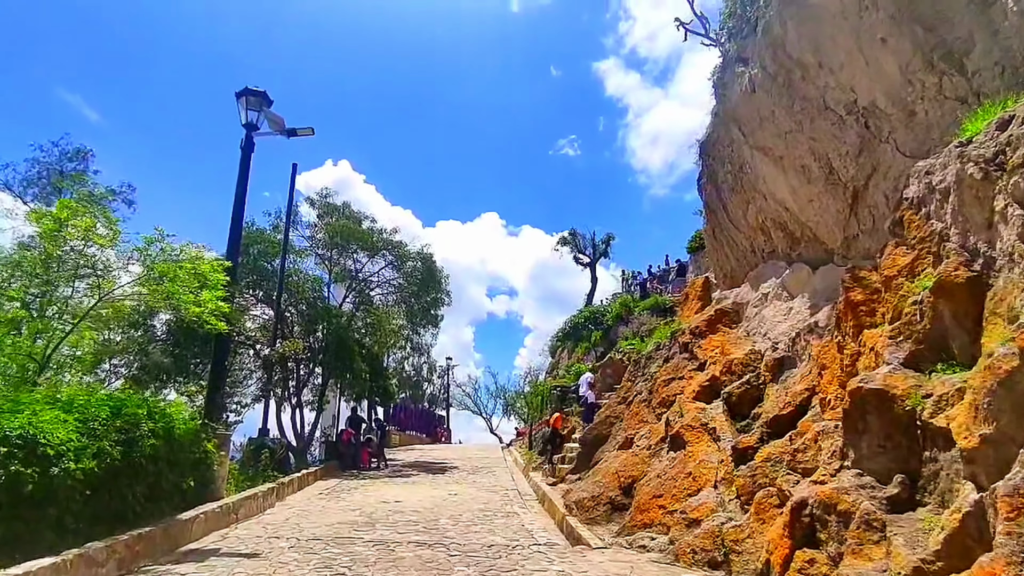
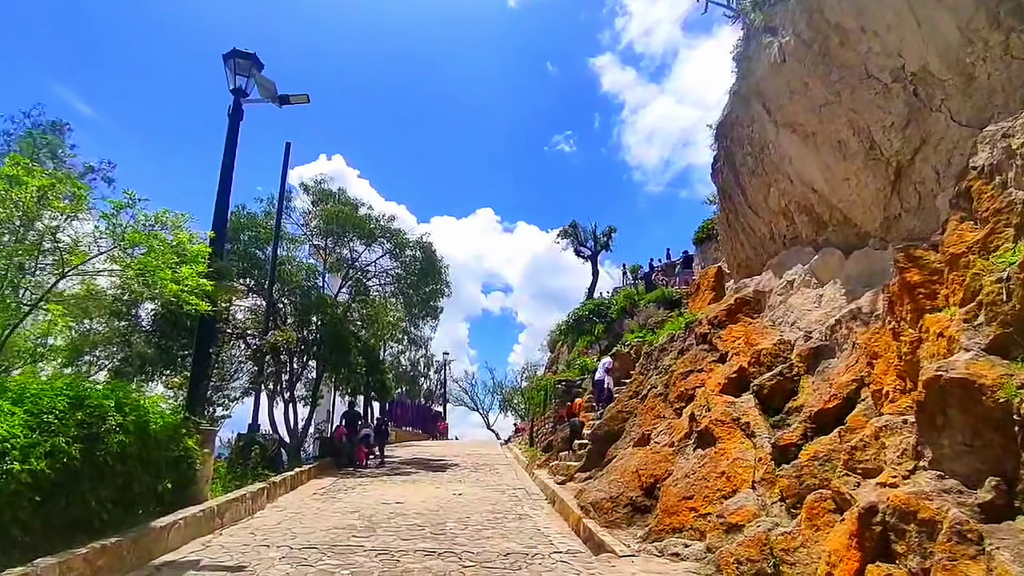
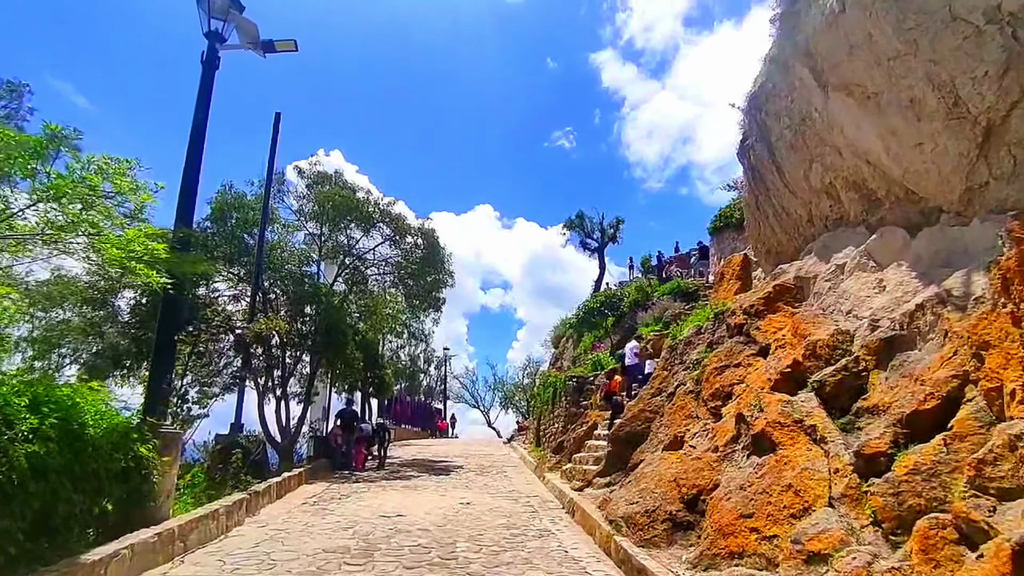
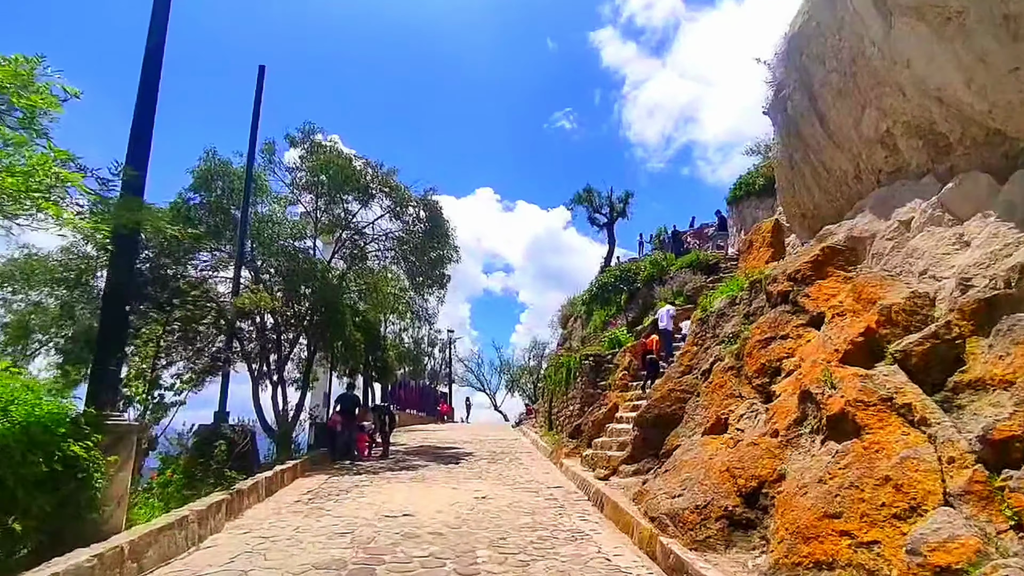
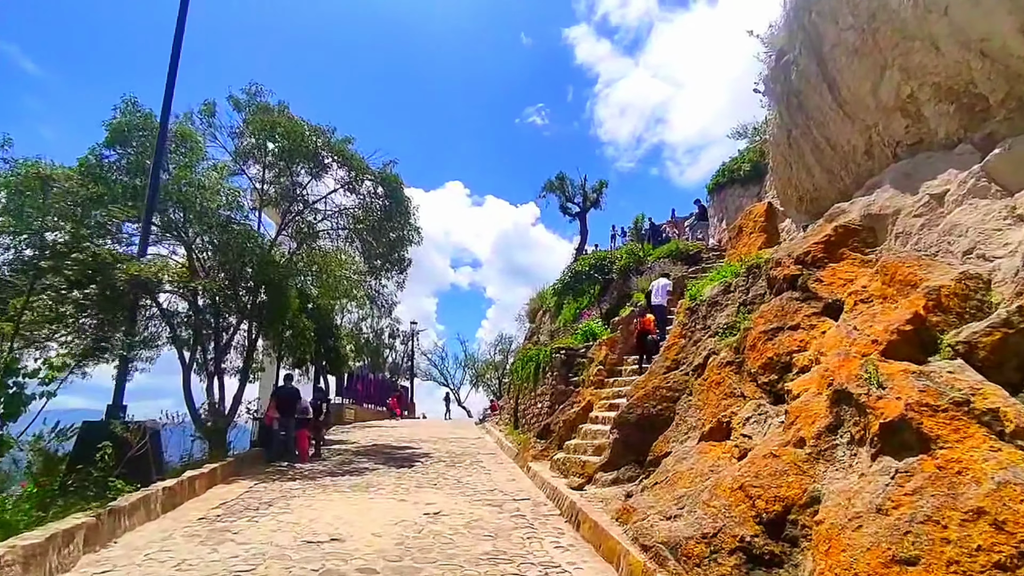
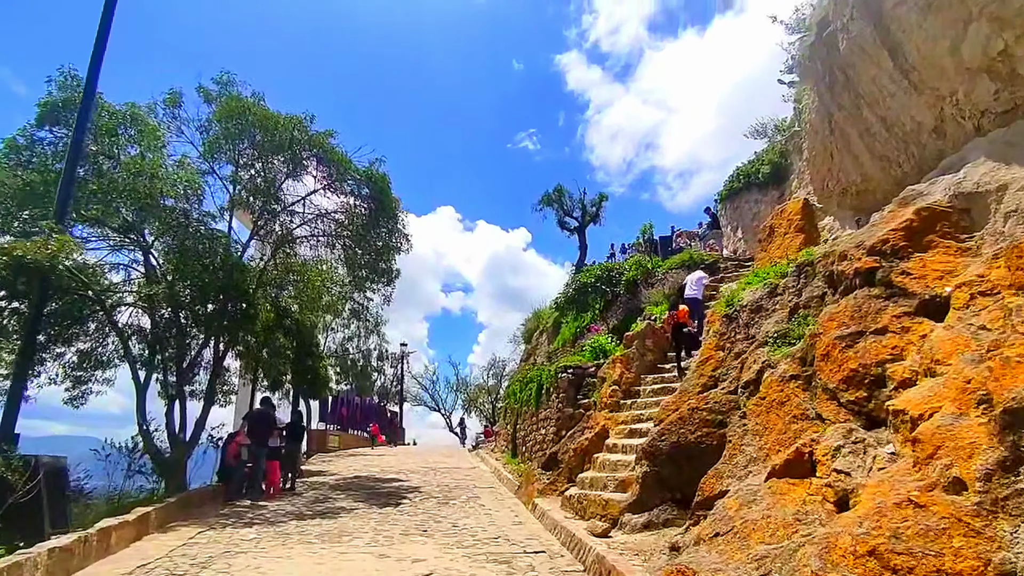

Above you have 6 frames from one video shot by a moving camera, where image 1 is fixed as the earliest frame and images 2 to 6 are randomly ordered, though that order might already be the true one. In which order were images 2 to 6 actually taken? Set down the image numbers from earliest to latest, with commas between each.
2, 3, 4, 5, 6
